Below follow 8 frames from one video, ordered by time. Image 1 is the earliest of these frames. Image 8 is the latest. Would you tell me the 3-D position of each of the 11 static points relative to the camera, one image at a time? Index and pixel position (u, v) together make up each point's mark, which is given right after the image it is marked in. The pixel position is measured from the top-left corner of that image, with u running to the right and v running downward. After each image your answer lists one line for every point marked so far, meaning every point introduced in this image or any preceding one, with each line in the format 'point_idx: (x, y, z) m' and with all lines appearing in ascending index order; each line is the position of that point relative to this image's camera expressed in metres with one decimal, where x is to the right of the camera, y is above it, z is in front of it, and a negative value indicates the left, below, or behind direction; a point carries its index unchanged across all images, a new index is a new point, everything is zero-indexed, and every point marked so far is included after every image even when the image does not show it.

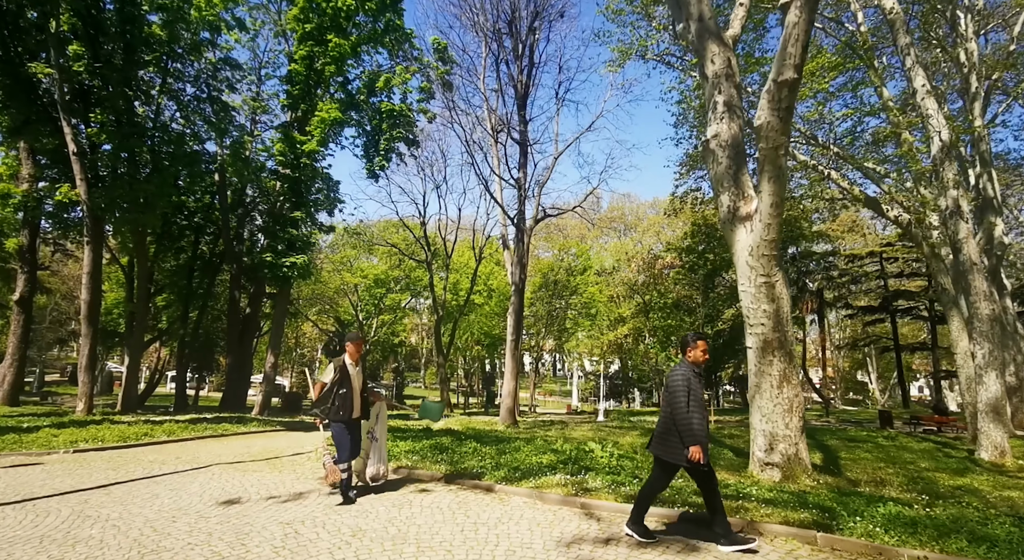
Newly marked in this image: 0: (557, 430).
0: (+1.0, -3.3, +13.0) m
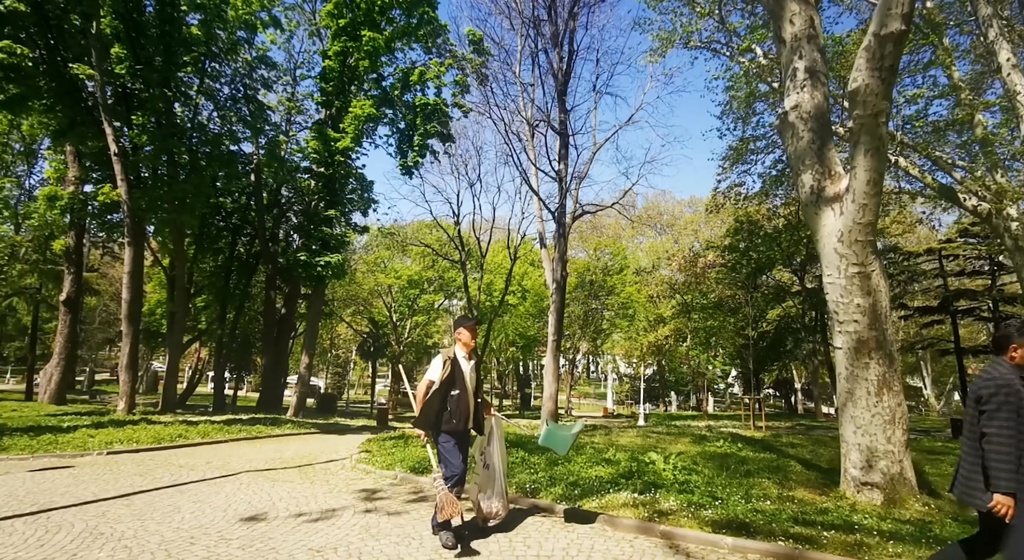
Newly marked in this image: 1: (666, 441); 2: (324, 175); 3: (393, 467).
0: (+1.8, -3.2, +12.4) m
1: (+2.8, -3.0, +10.6) m
2: (-6.2, +3.4, +19.3) m
3: (-1.3, -2.0, +6.4) m
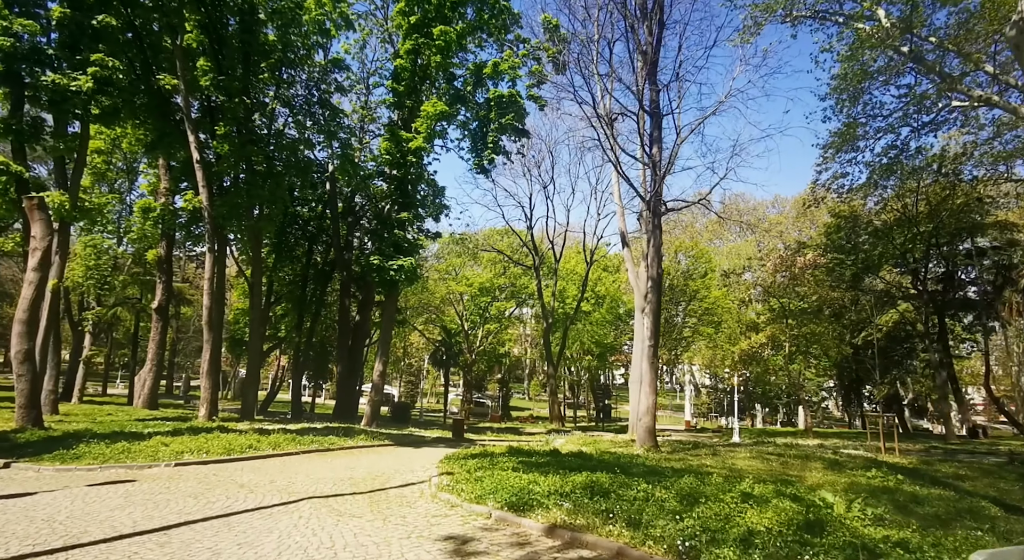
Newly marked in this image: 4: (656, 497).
0: (+3.5, -3.2, +10.8) m
1: (+4.2, -2.9, +8.9) m
2: (-3.7, +3.3, +18.8) m
3: (-0.3, -1.9, +5.3) m
4: (+1.3, -1.9, +5.1) m
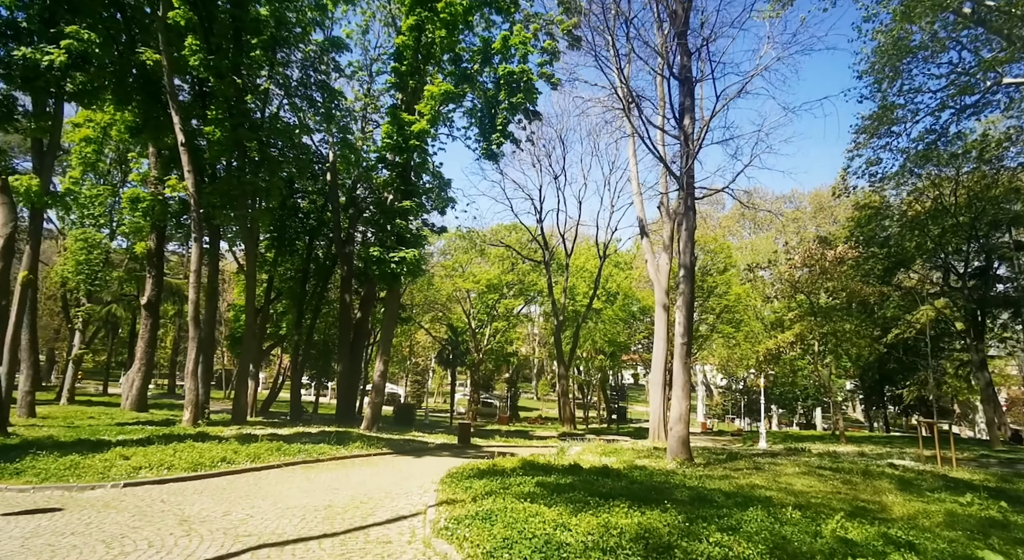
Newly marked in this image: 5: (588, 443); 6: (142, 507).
0: (+3.7, -3.0, +9.4) m
1: (+4.4, -2.7, +7.5) m
2: (-3.4, +3.5, +17.4) m
3: (-0.1, -1.7, +3.9) m
4: (+1.4, -1.7, +3.8) m
5: (+1.9, -4.2, +15.2) m
6: (-3.5, -2.1, +5.5) m
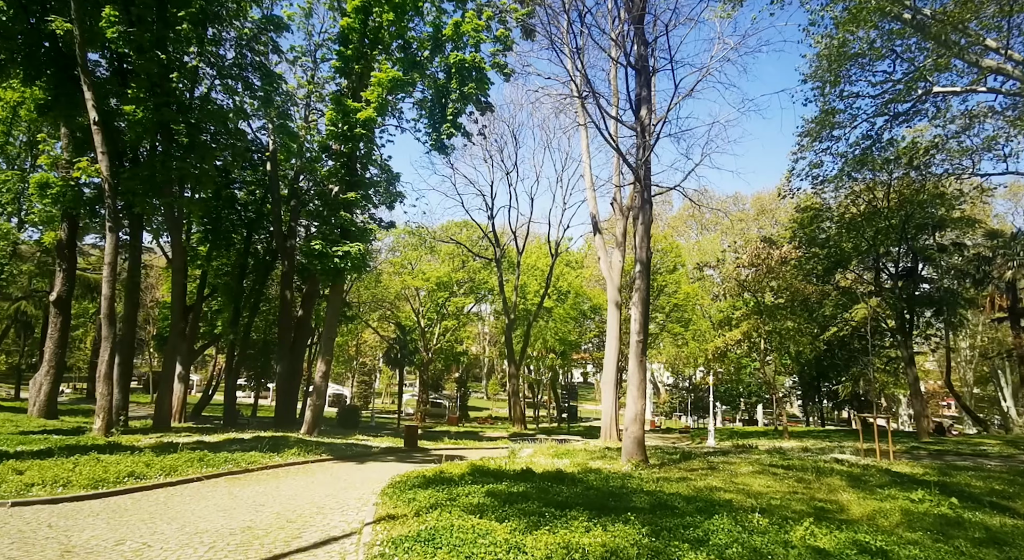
0: (+2.9, -2.9, +9.2) m
1: (+3.8, -2.6, +7.3) m
2: (-4.8, +3.6, +16.6) m
3: (-0.4, -1.6, +3.4) m
4: (+1.1, -1.6, +3.4) m
5: (+0.6, -4.1, +14.8) m
6: (-3.9, -2.0, +4.7) m
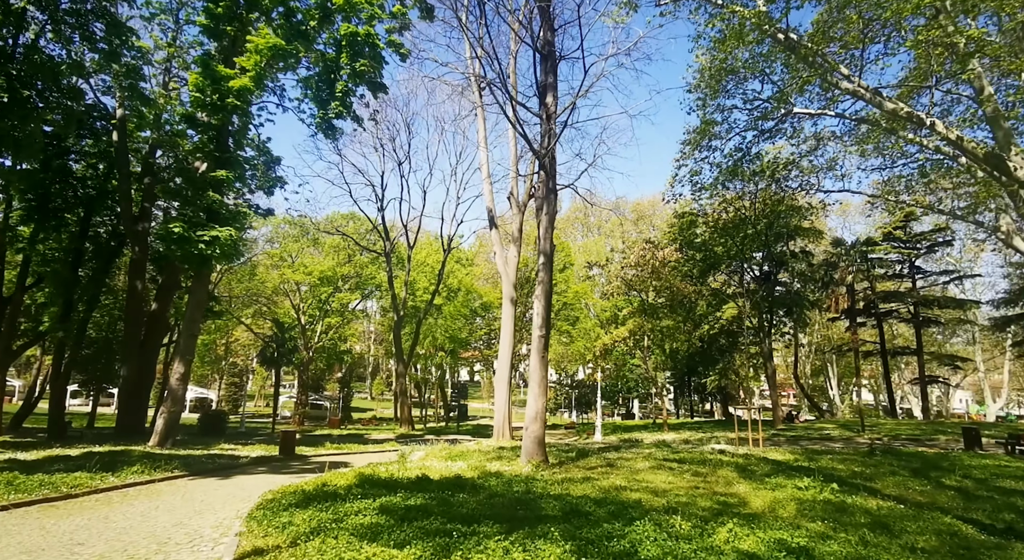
0: (+1.4, -2.8, +9.0) m
1: (+2.5, -2.6, +7.3) m
2: (-7.5, +3.8, +14.8) m
3: (-0.8, -1.5, +2.6) m
4: (+0.7, -1.5, +2.9) m
5: (-2.0, -3.9, +14.1) m
6: (-4.5, -1.8, +3.3) m
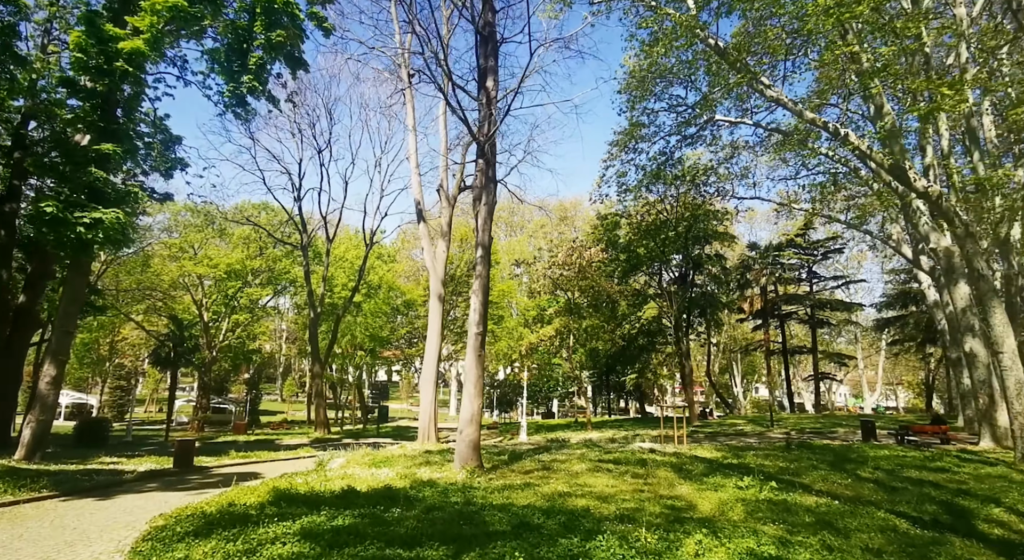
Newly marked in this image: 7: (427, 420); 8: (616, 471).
0: (+0.4, -2.7, +8.6) m
1: (+1.8, -2.5, +7.0) m
2: (-9.1, +4.1, +13.1) m
3: (-0.9, -1.4, +1.9) m
4: (+0.5, -1.4, +2.4) m
5: (-3.6, -3.8, +13.1) m
6: (-4.6, -1.6, +2.2) m
7: (-2.2, -3.6, +15.3) m
8: (+1.6, -2.9, +9.1) m
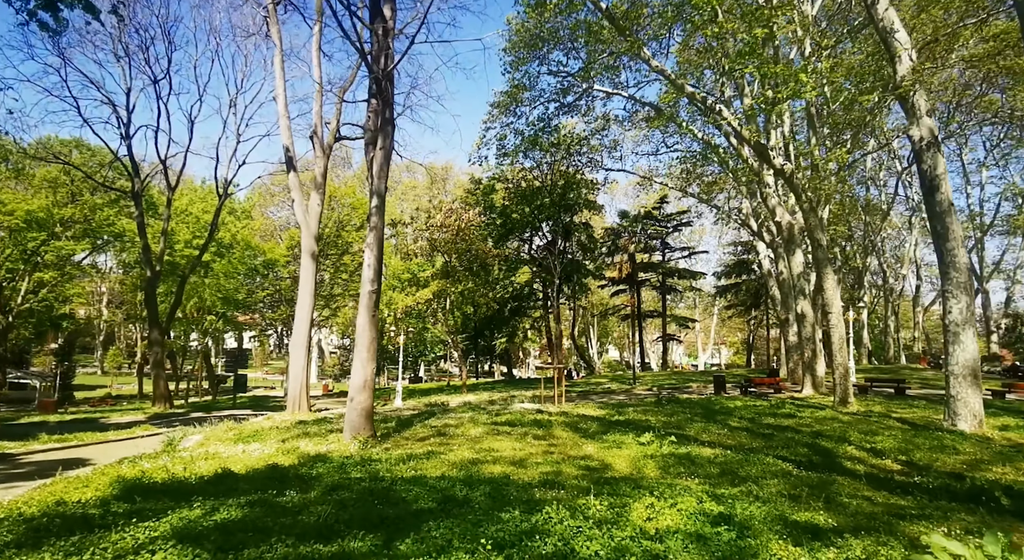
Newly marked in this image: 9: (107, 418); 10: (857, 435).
0: (-1.0, -2.1, +8.0) m
1: (+0.7, -2.0, +6.8) m
2: (-11.1, +5.0, +10.0) m
3: (-0.8, -1.2, +1.2) m
4: (+0.5, -1.2, +2.0) m
5: (-6.0, -2.9, +11.6) m
6: (-4.5, -1.4, +0.6) m
7: (-5.0, -2.5, +14.1) m
8: (0.0, -2.2, +8.8) m
9: (-13.0, -4.4, +19.5) m
10: (+6.3, -2.8, +10.8) m
